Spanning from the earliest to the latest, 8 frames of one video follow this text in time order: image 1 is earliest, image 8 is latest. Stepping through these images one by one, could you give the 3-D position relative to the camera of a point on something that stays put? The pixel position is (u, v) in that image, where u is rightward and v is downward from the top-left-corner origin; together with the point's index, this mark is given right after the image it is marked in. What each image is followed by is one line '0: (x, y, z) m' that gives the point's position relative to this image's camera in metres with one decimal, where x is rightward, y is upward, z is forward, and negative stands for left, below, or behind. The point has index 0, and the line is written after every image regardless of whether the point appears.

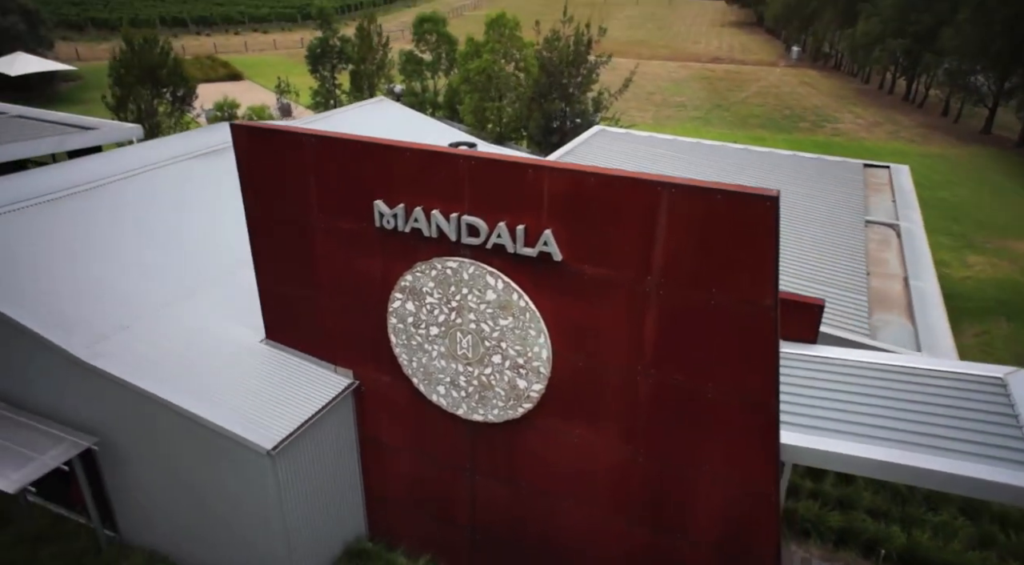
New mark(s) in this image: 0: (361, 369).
0: (-1.7, -1.0, +8.1) m
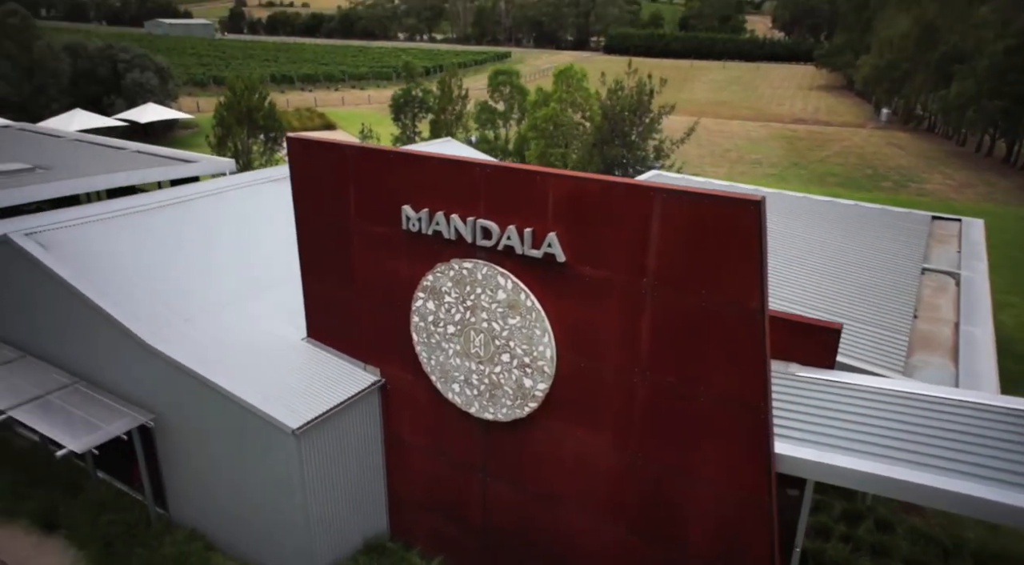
0: (-1.5, -1.1, +8.7) m
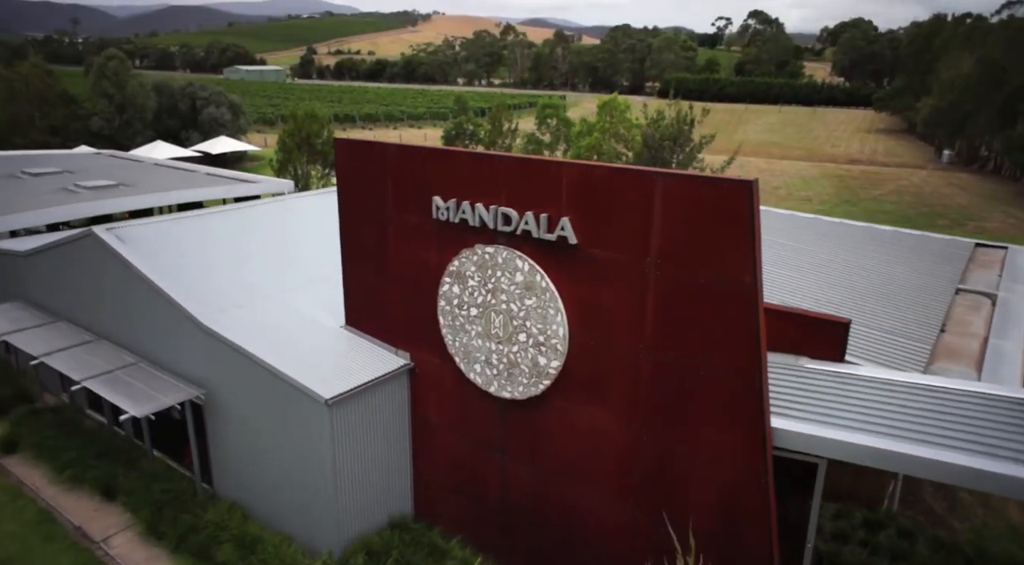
0: (-1.3, -0.9, +9.4) m
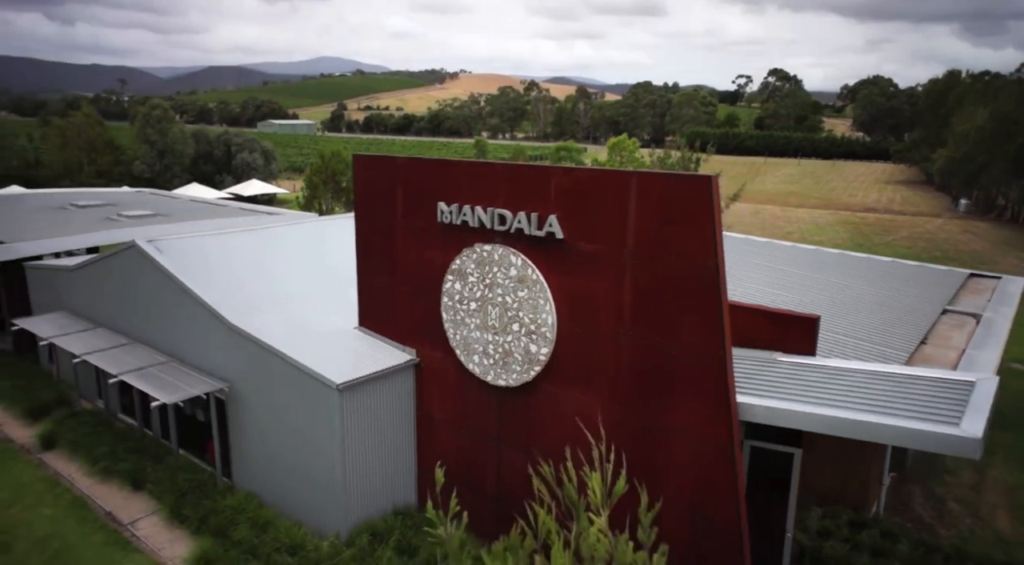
0: (-1.3, -1.0, +10.2) m
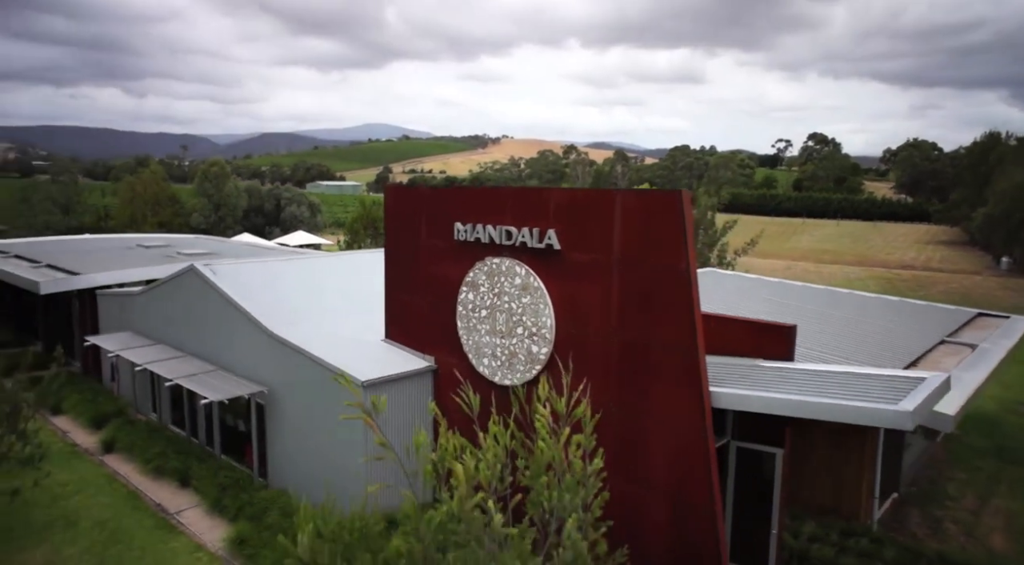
0: (-1.2, -1.2, +11.4) m
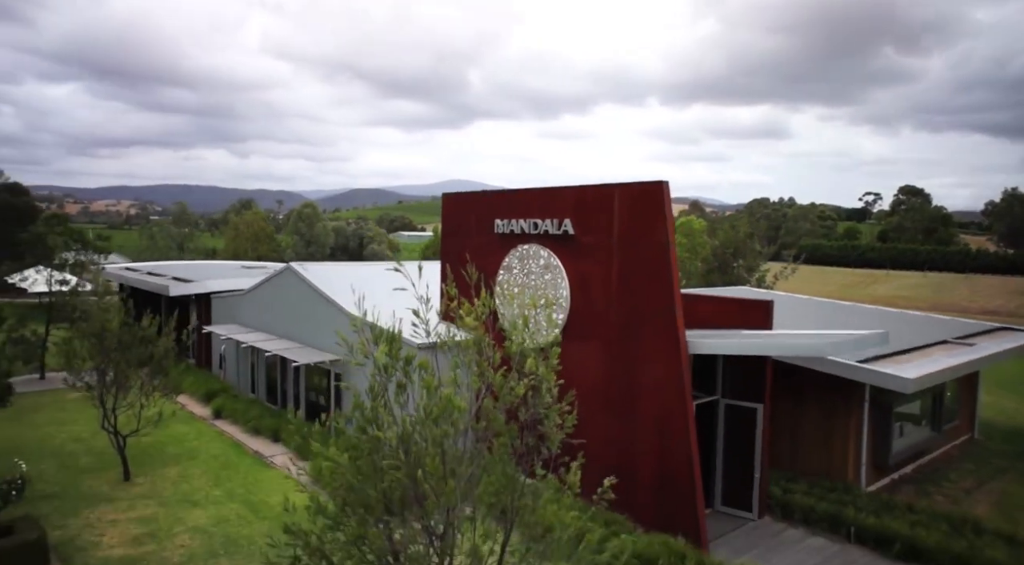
0: (-0.6, -0.9, +13.9) m
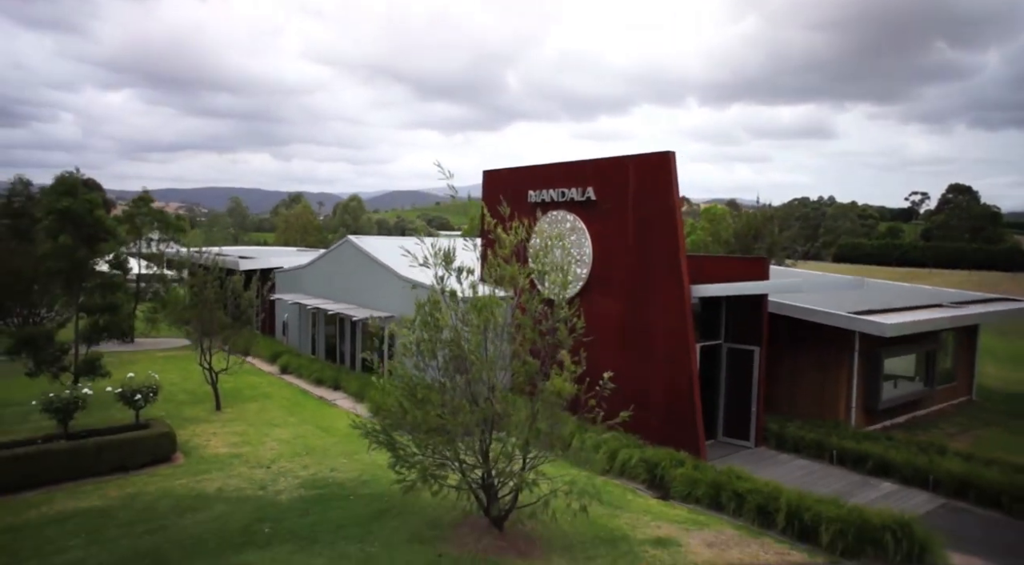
0: (+0.1, -0.1, +16.0) m
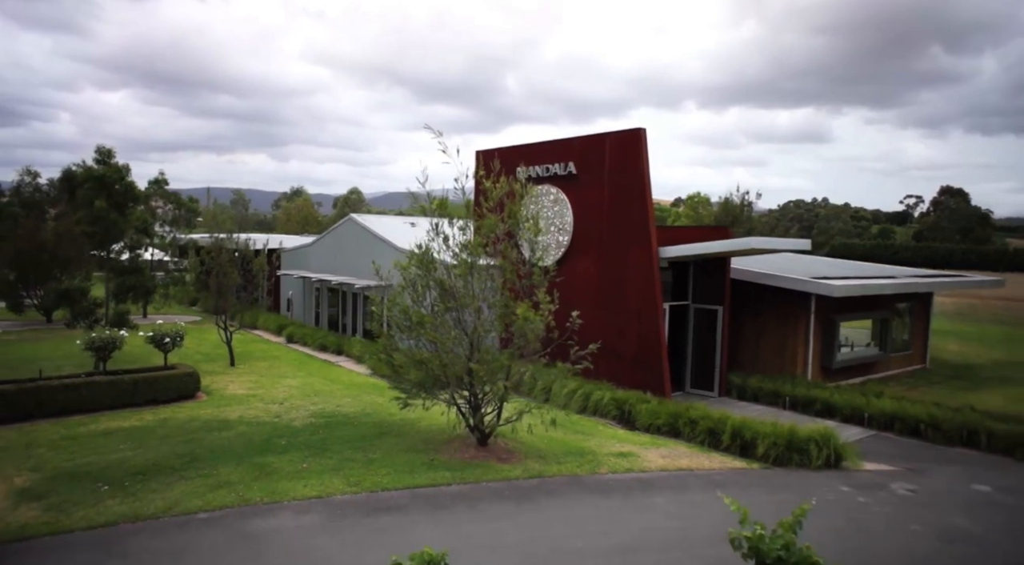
0: (-0.2, +0.6, +17.5) m
